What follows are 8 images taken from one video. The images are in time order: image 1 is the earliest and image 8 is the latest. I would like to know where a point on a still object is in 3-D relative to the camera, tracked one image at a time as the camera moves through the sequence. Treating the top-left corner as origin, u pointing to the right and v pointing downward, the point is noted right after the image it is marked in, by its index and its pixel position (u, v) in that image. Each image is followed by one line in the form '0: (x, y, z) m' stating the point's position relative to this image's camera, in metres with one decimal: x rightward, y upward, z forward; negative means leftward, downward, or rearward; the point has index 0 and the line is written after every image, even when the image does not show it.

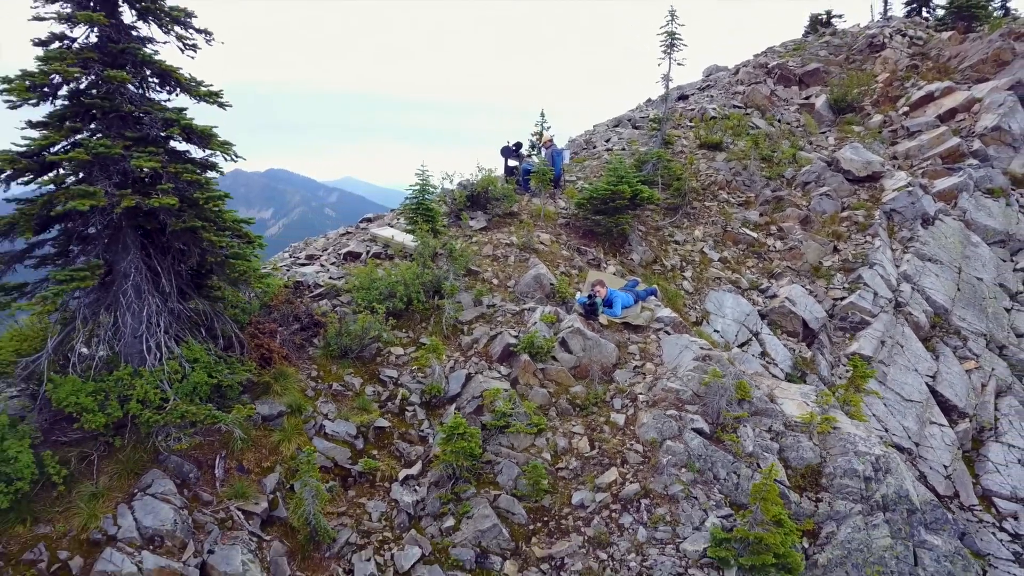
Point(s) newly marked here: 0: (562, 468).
0: (+0.5, -1.7, +7.8) m
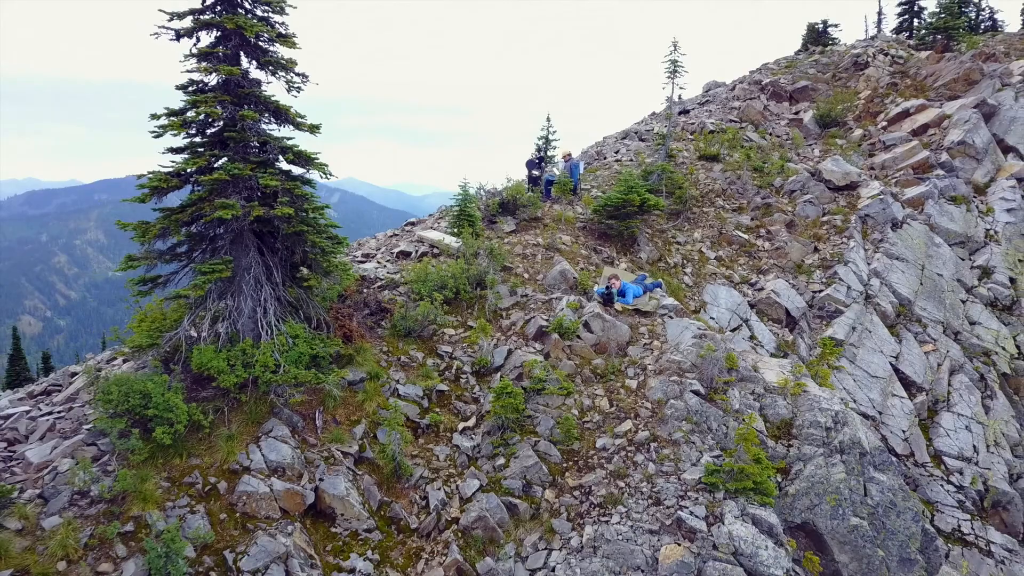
0: (+0.9, -1.6, +9.8) m
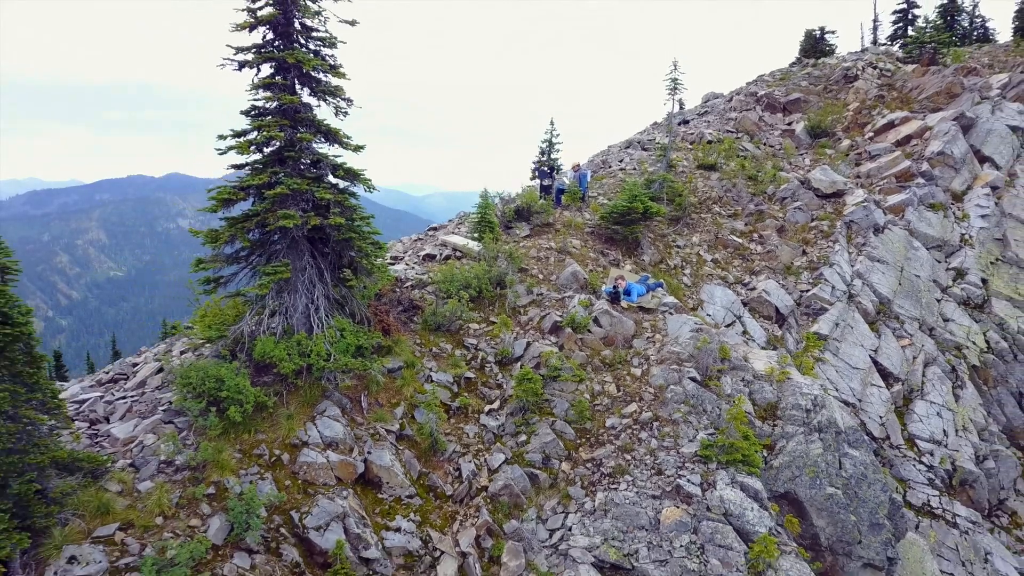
0: (+1.2, -1.6, +11.1) m
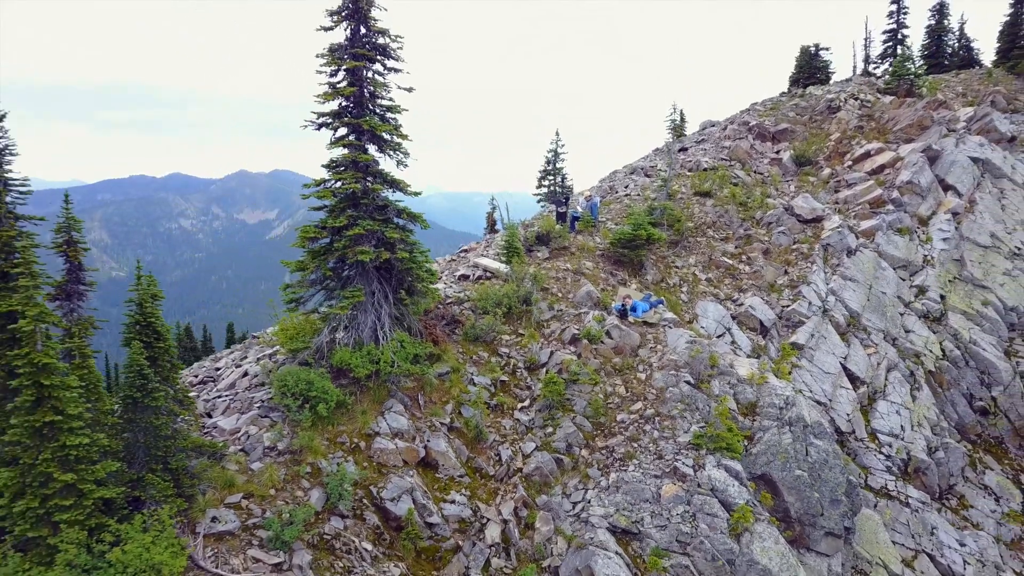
0: (+1.7, -2.0, +13.5) m
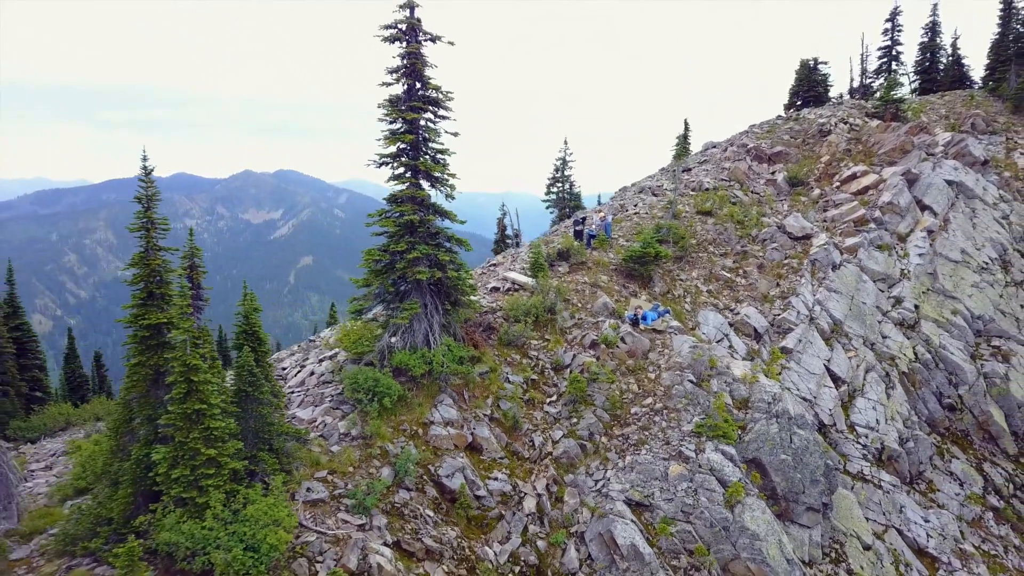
0: (+2.3, -2.2, +15.9) m
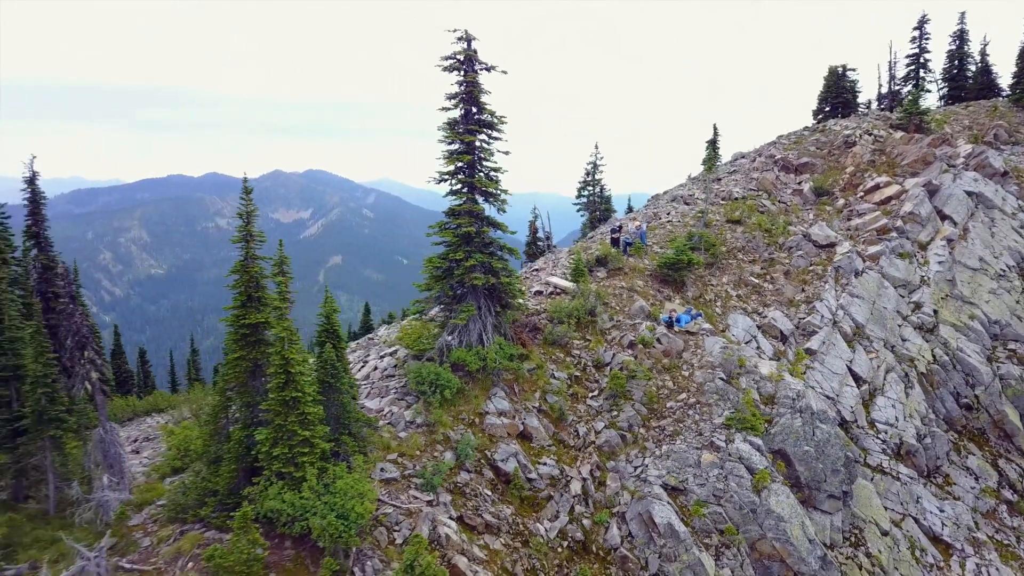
0: (+3.3, -2.3, +17.4) m
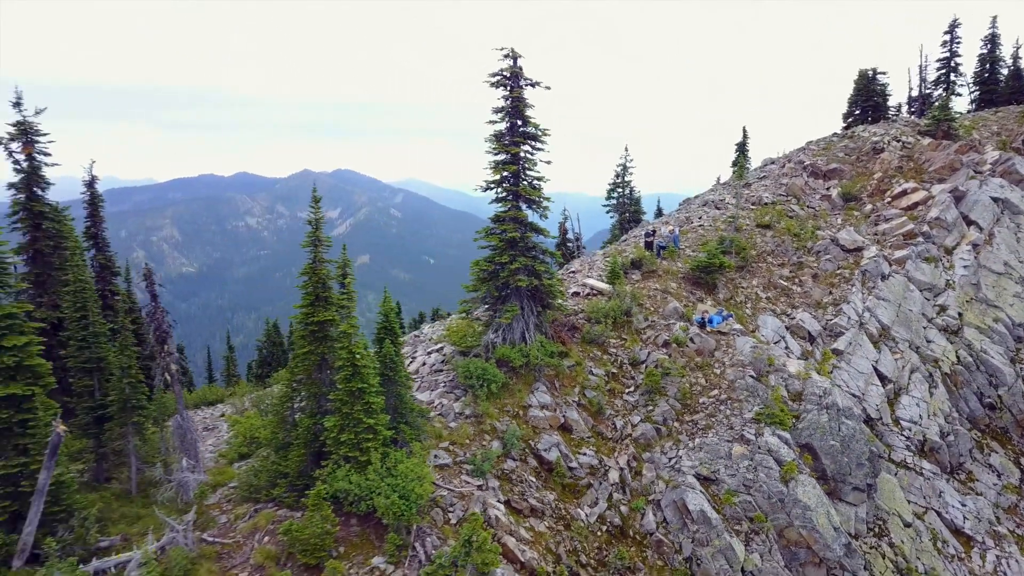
0: (+4.2, -2.4, +18.4) m
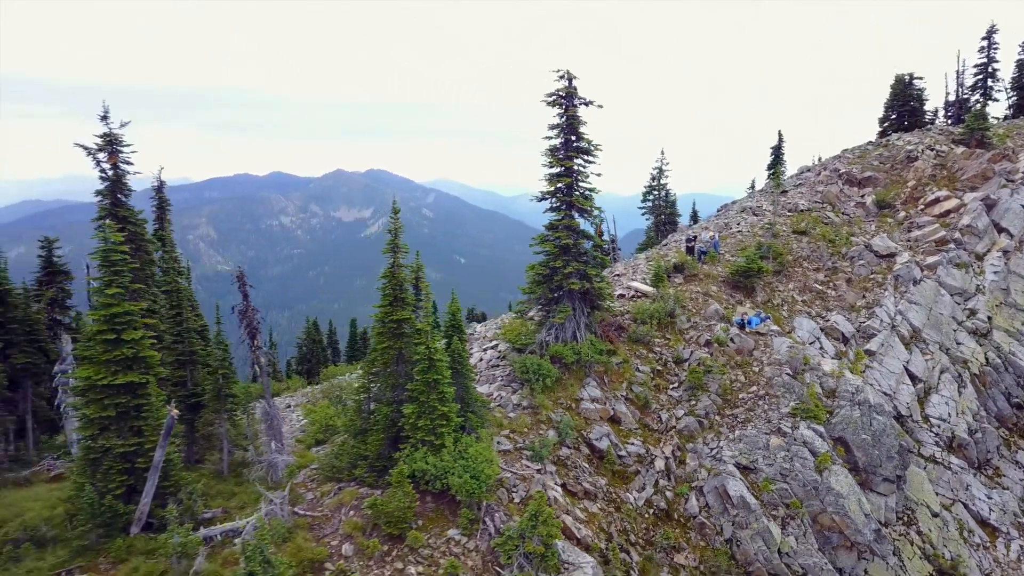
0: (+5.5, -2.5, +19.8) m
